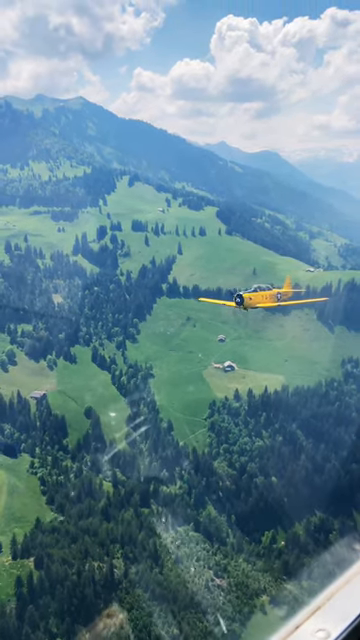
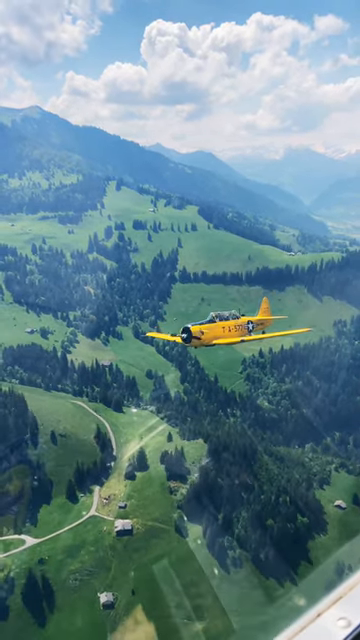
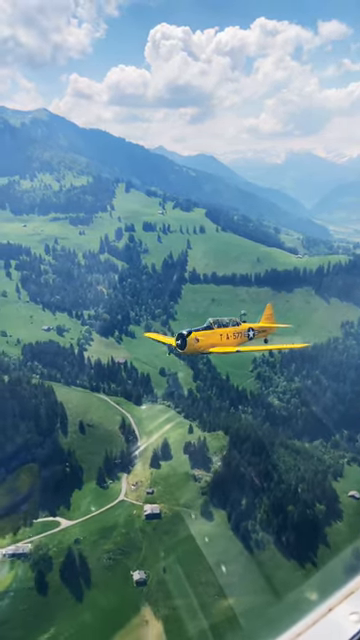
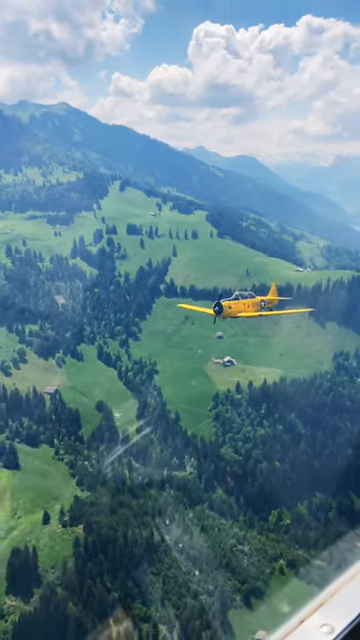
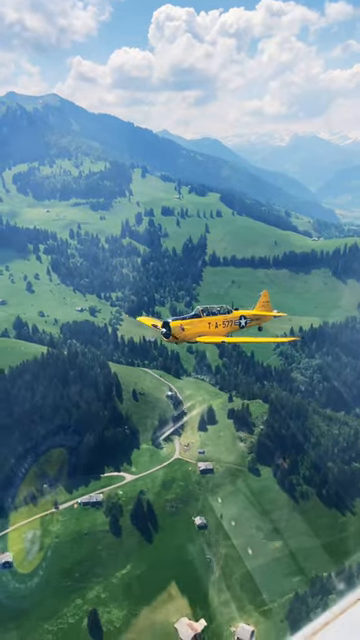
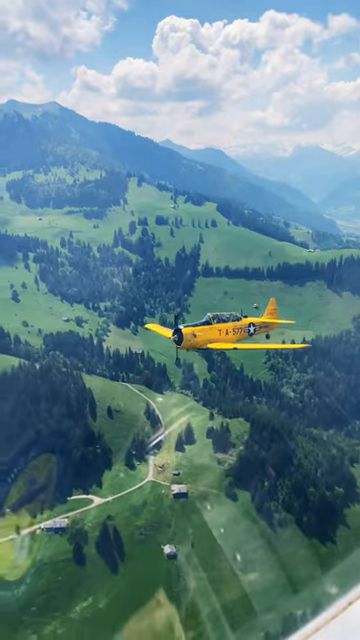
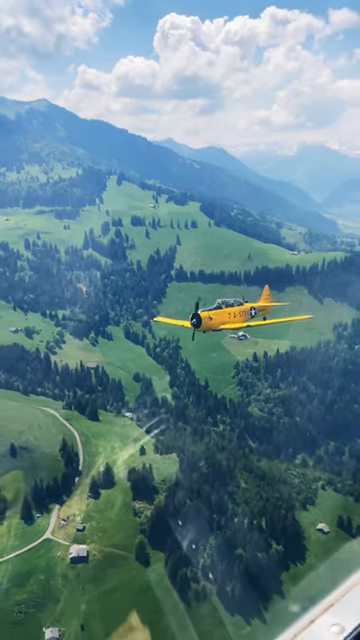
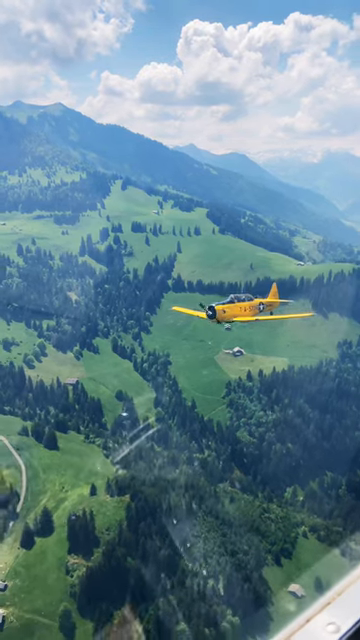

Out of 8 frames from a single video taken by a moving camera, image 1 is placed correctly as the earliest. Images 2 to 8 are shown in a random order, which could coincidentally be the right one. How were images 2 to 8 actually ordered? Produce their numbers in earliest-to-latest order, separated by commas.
4, 8, 7, 2, 3, 6, 5
